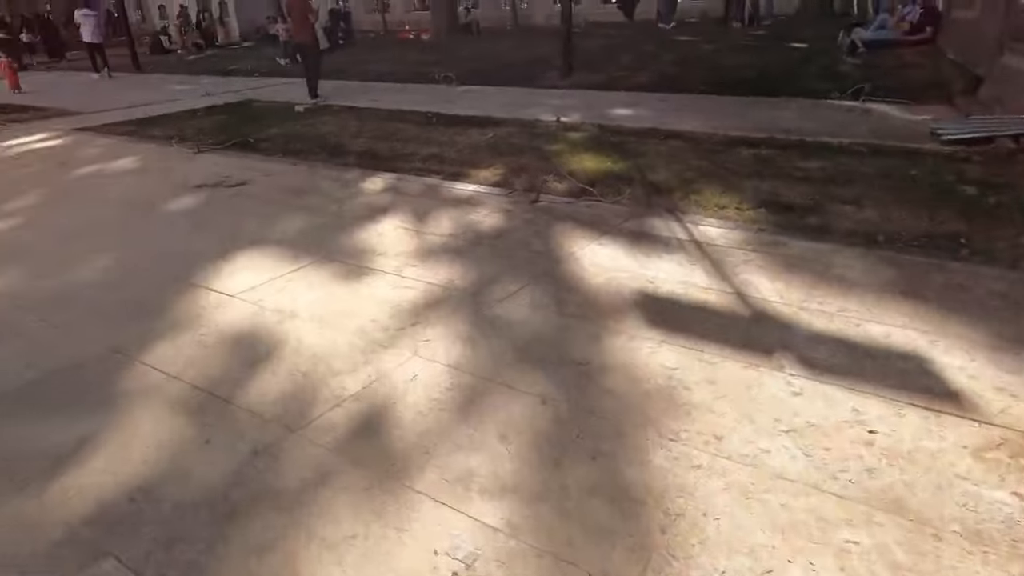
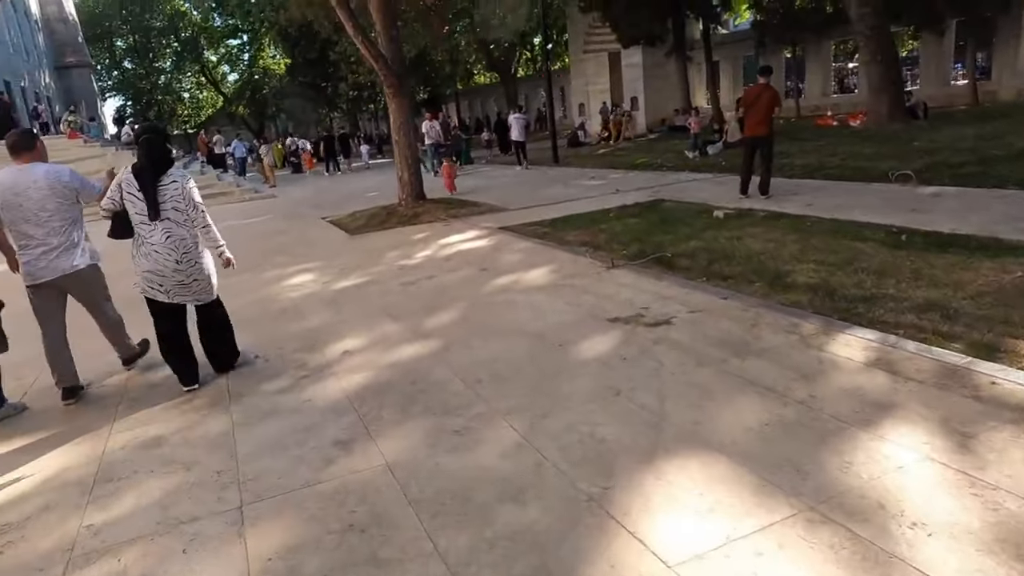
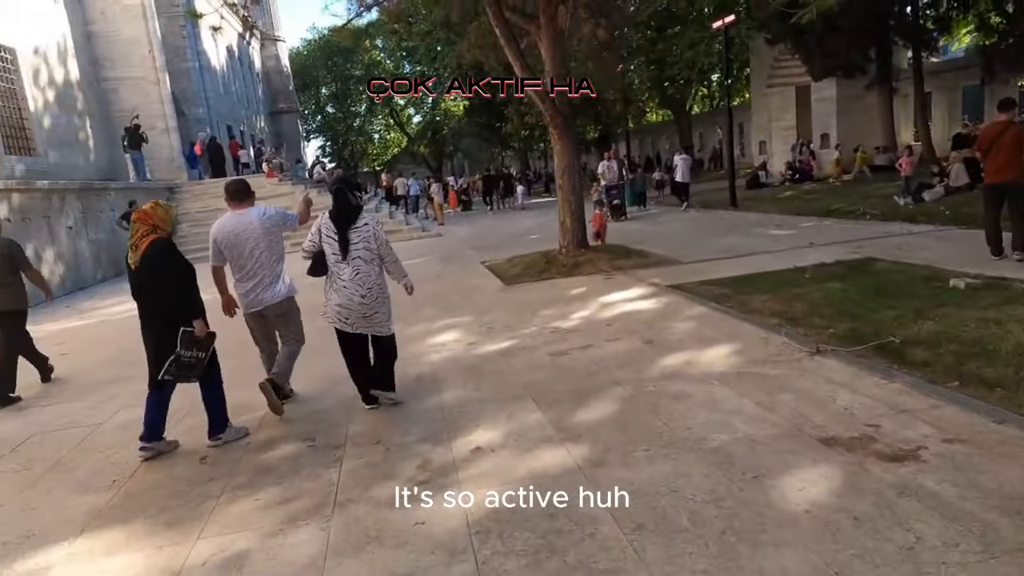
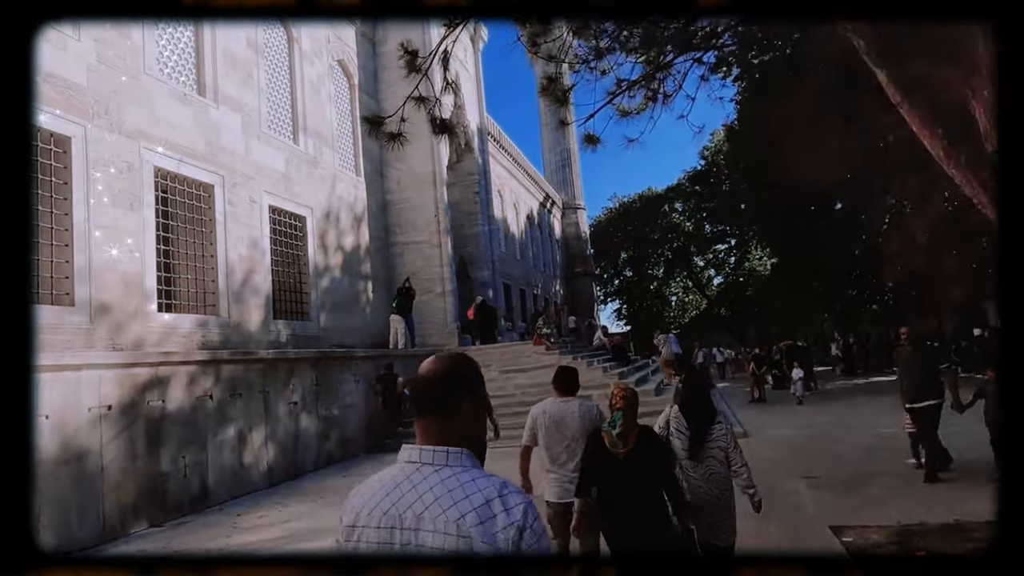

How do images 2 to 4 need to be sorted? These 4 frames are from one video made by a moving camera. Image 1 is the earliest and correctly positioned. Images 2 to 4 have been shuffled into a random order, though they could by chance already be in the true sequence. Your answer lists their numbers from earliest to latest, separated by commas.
2, 3, 4
